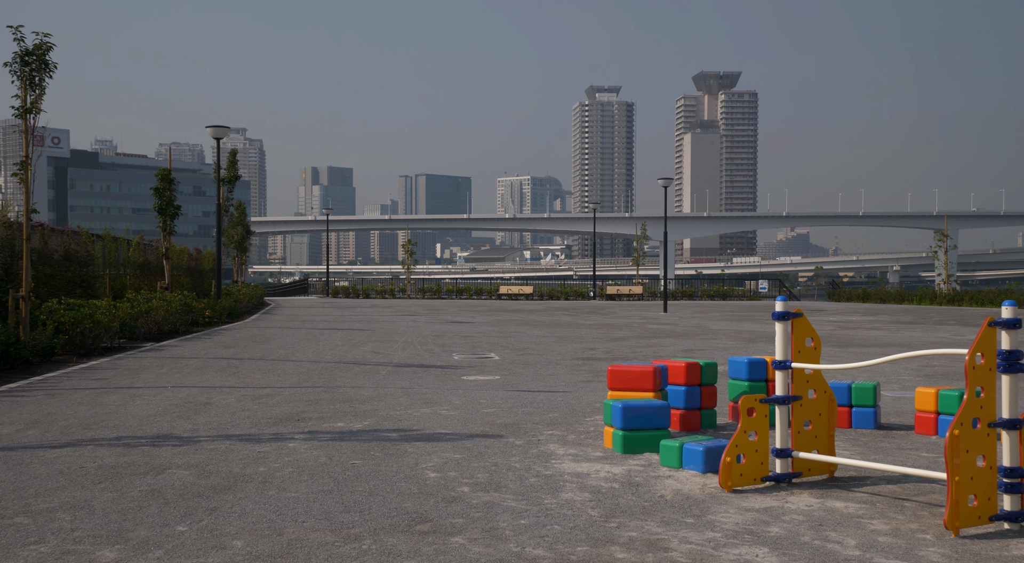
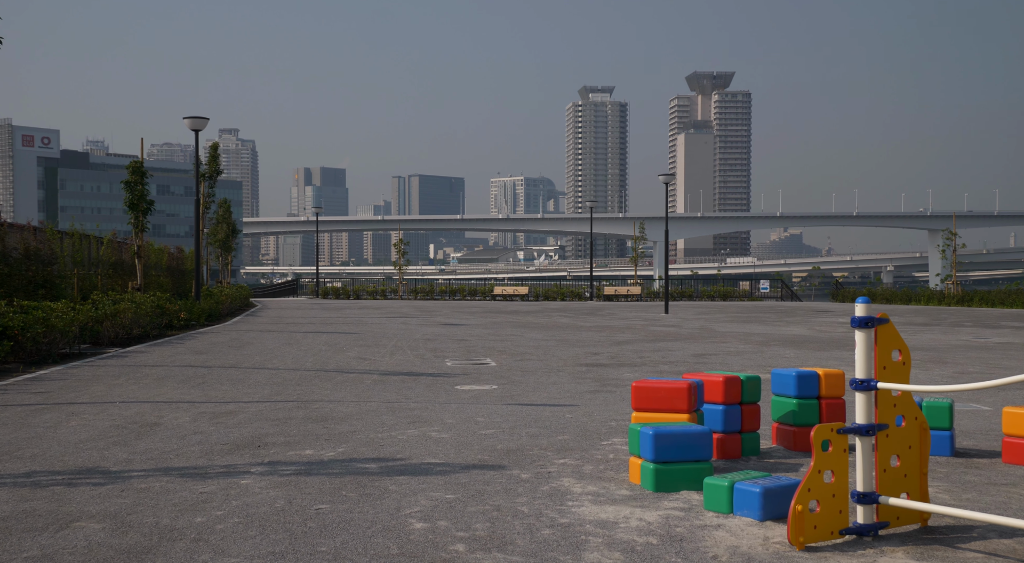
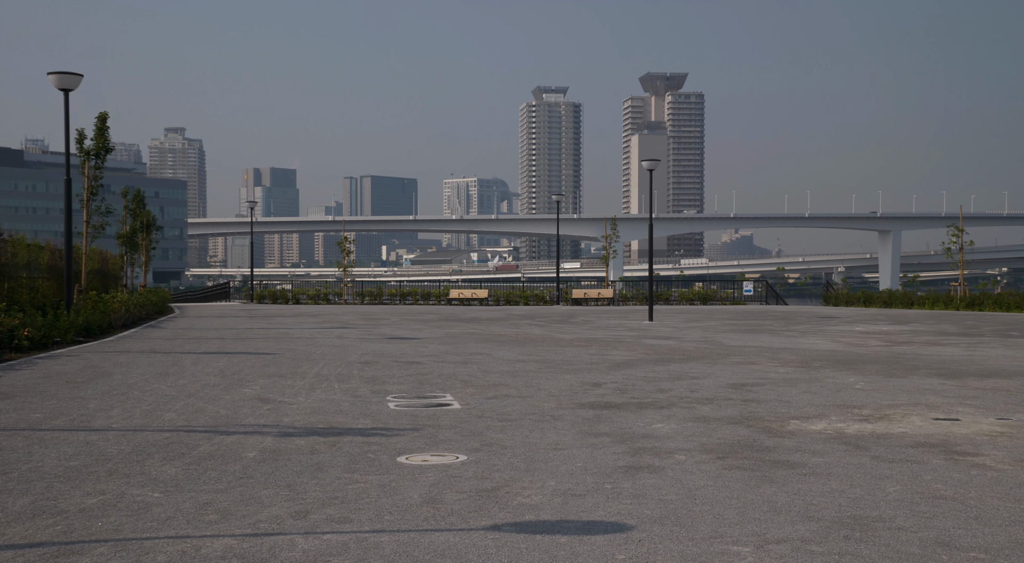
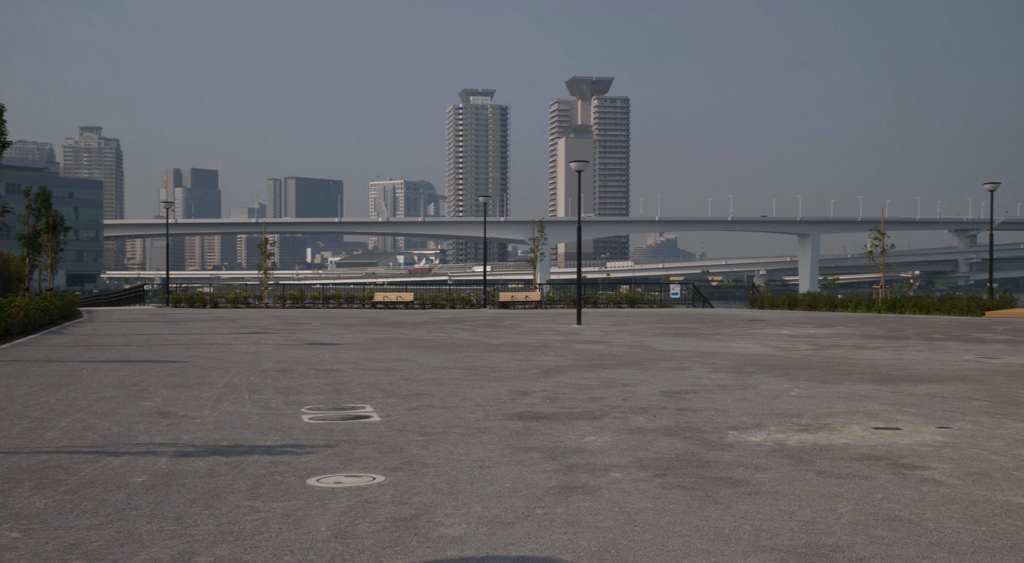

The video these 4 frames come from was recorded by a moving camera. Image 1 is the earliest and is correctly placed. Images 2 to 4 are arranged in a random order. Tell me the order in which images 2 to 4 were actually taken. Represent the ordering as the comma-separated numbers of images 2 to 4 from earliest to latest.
2, 3, 4
